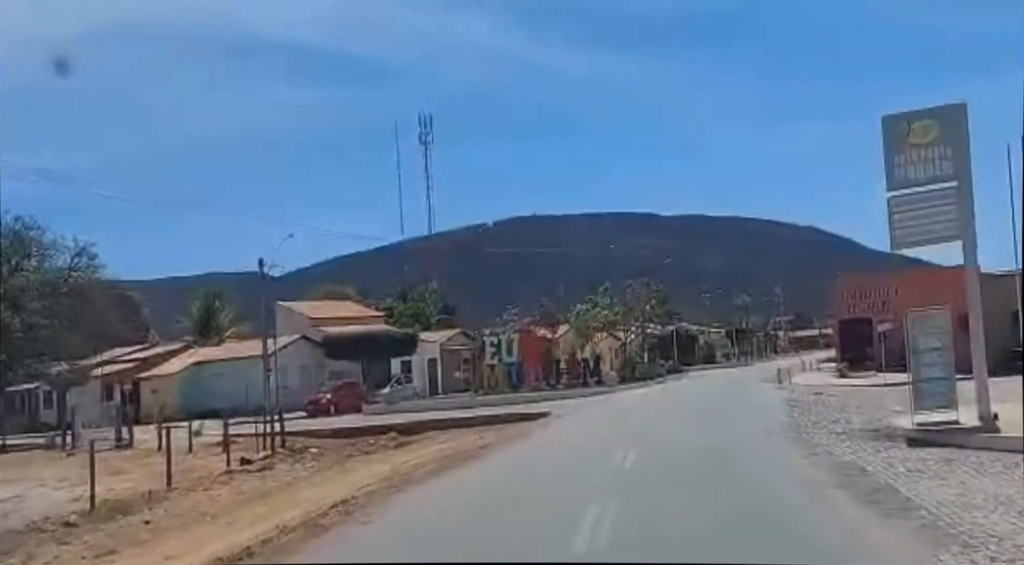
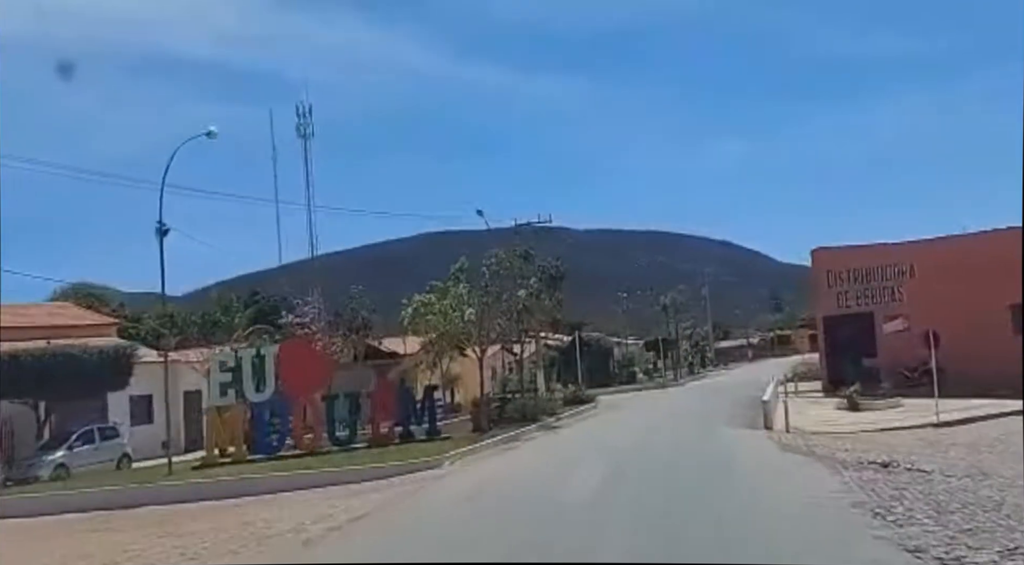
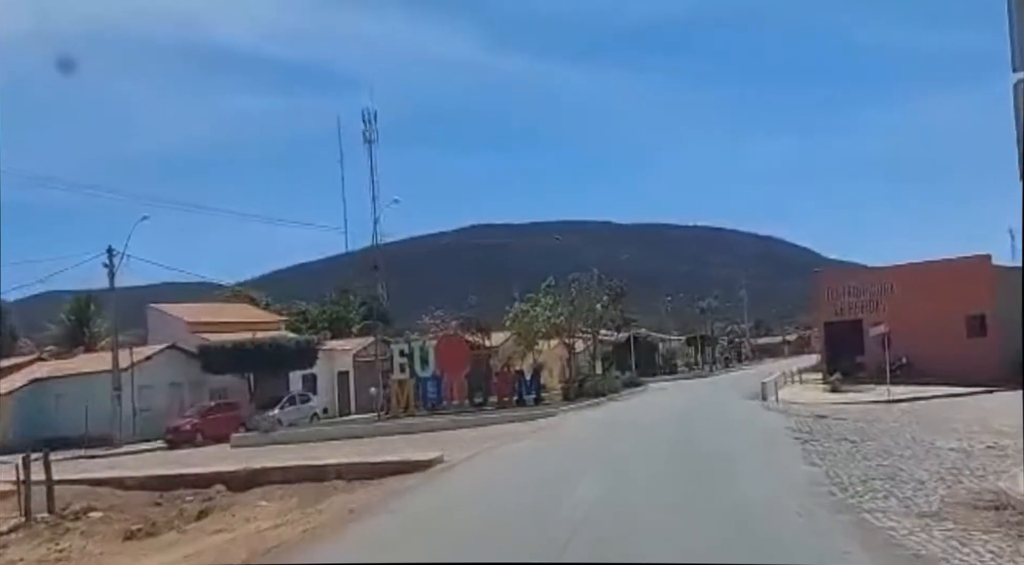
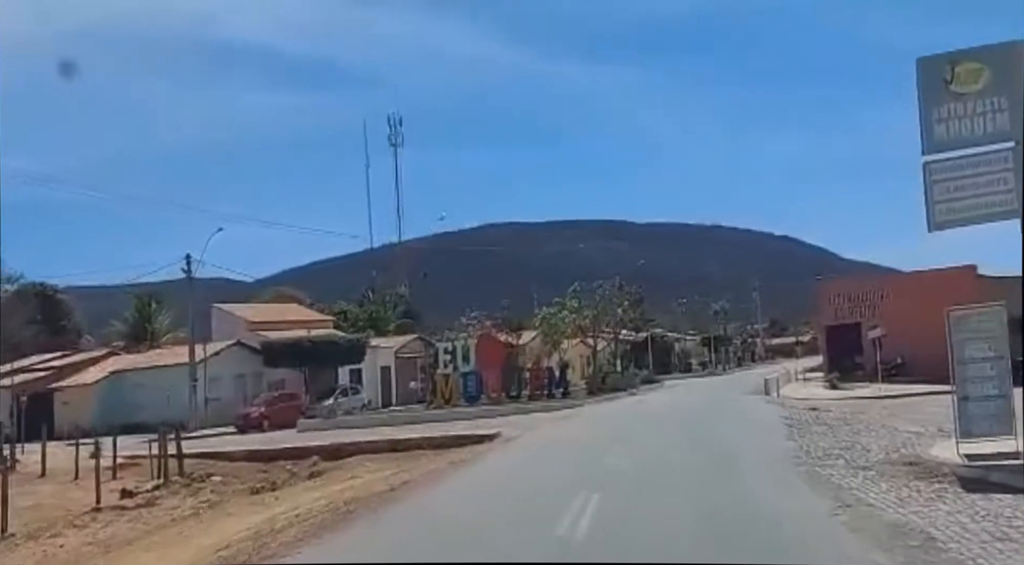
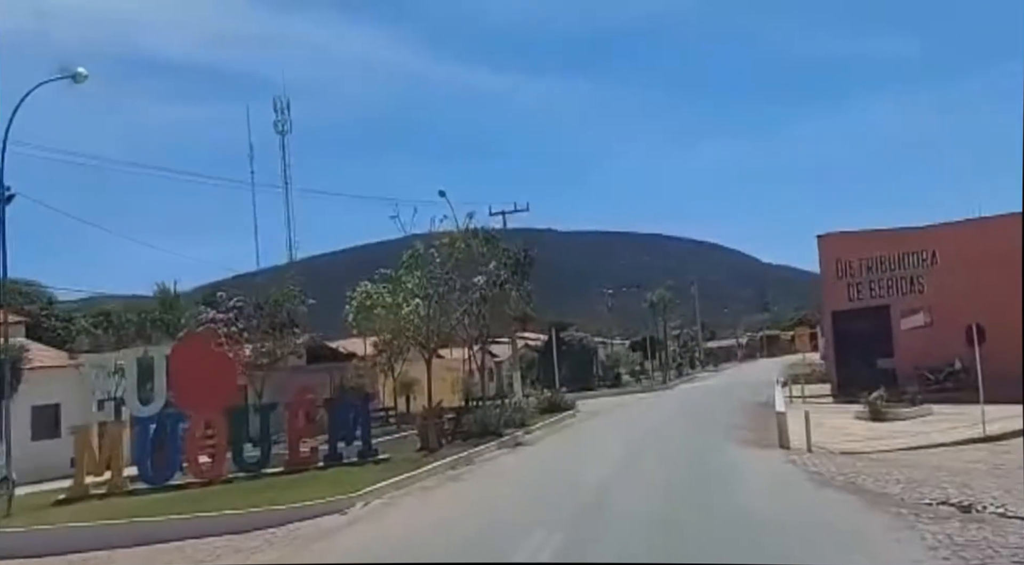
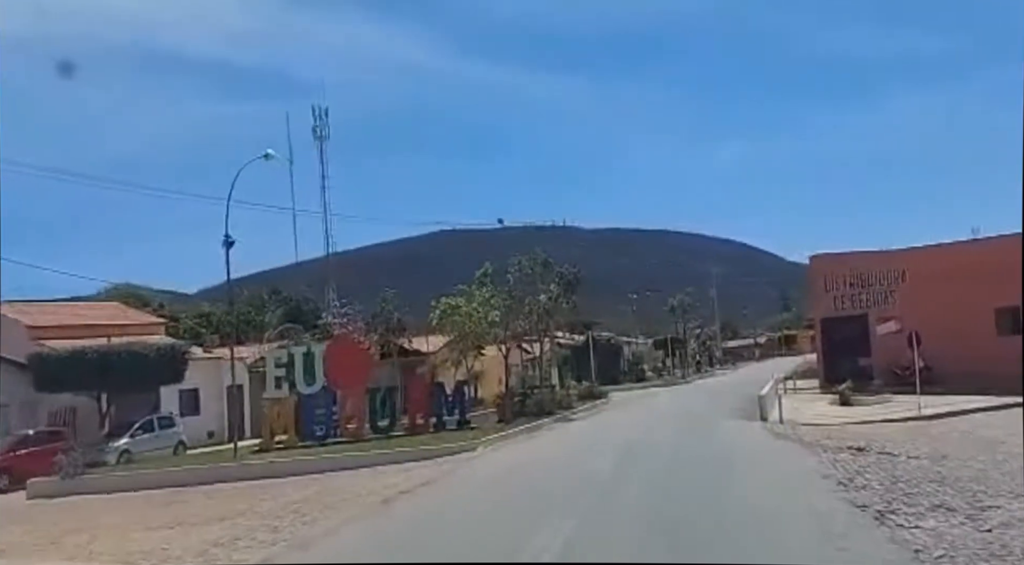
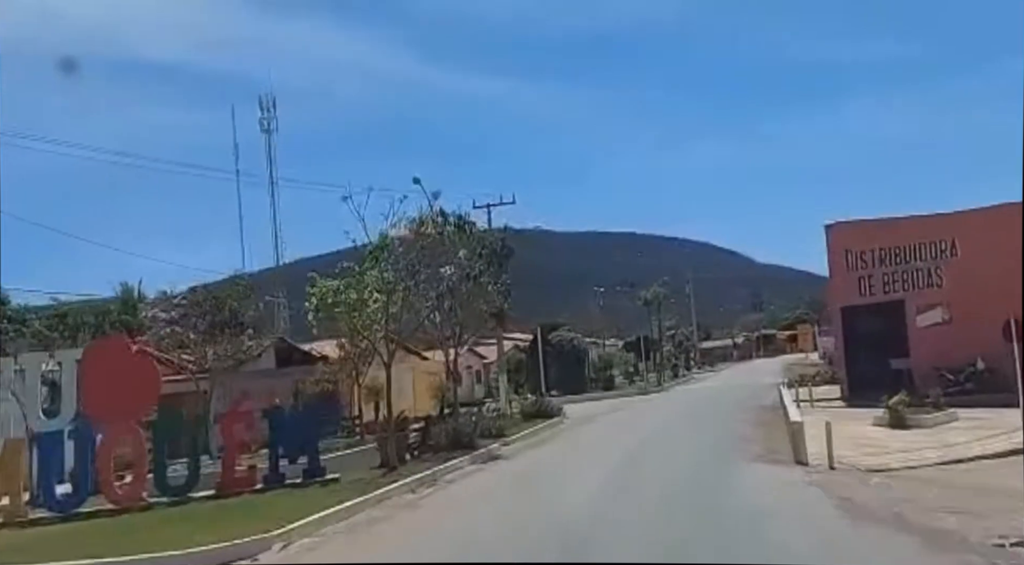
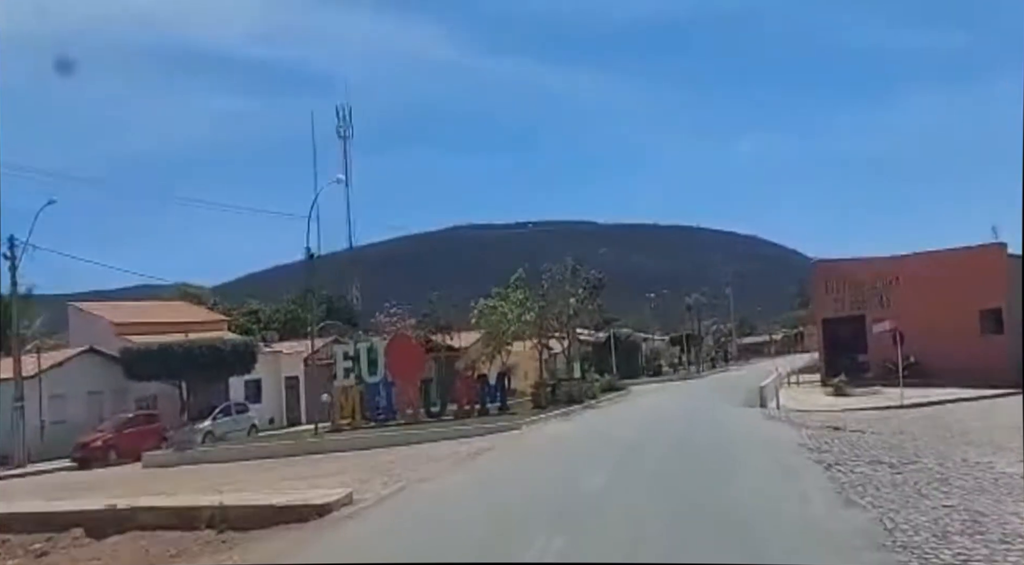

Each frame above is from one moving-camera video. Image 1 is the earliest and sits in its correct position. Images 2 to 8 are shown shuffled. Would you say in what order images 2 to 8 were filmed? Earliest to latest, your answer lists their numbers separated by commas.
4, 3, 8, 6, 2, 5, 7
